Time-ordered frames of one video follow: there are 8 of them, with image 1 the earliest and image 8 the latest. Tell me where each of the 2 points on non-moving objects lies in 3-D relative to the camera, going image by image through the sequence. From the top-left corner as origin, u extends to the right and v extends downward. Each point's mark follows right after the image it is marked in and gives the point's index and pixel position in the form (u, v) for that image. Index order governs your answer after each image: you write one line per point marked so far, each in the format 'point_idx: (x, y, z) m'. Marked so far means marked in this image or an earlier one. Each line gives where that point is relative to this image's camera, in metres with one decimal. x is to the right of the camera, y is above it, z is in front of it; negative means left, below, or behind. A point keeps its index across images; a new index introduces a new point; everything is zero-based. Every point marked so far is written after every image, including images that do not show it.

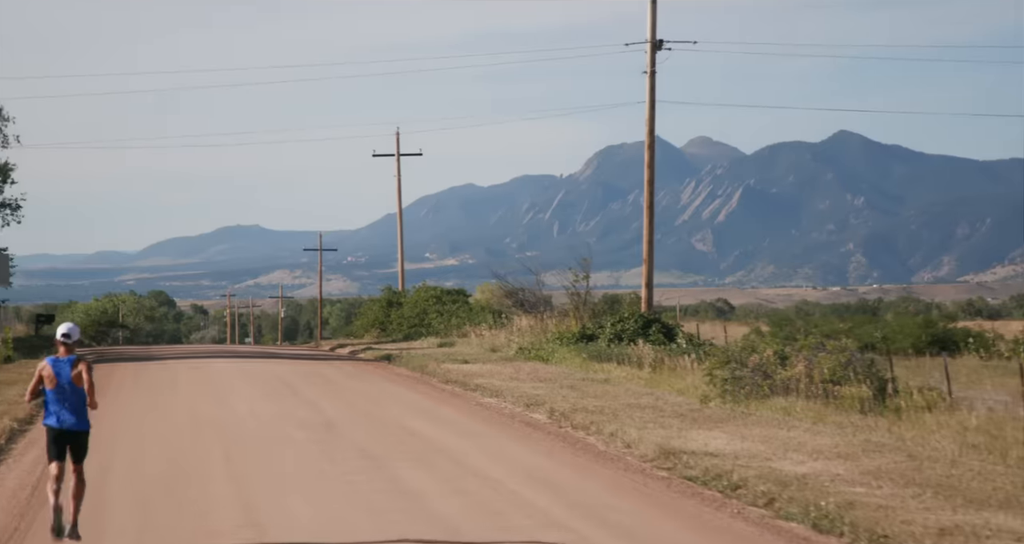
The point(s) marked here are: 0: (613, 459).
0: (+1.3, -2.3, +17.6) m
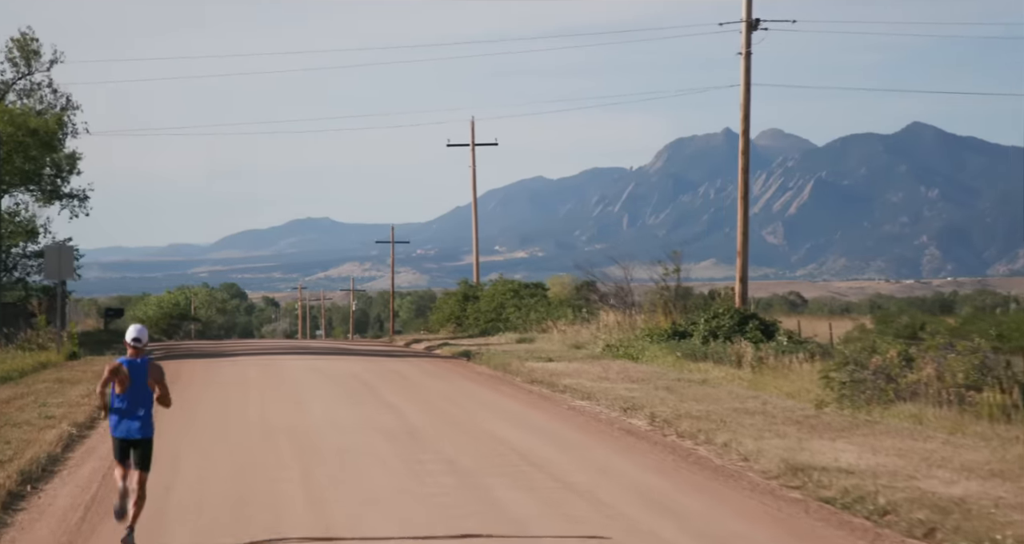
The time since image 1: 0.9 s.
0: (+2.4, -2.2, +15.6) m
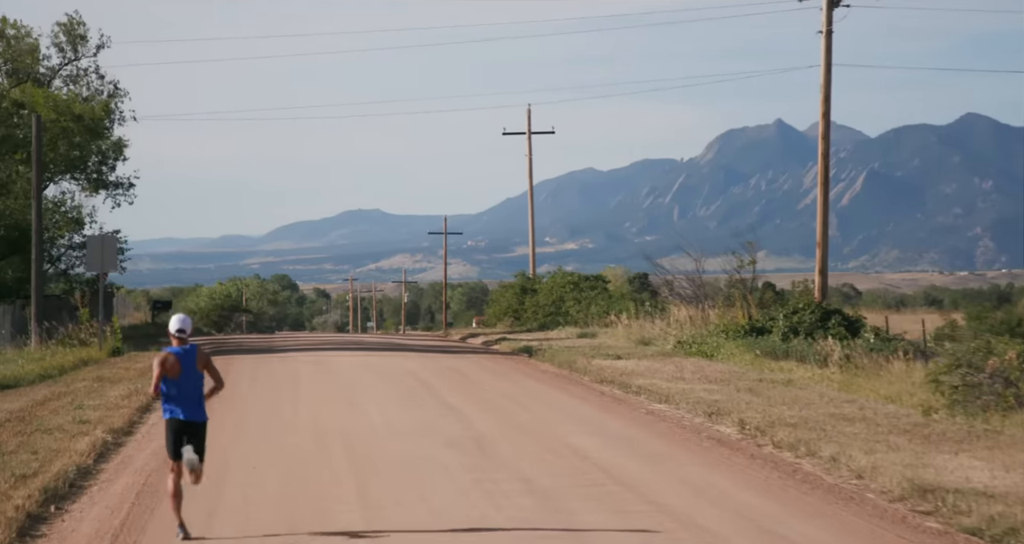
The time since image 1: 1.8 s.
0: (+3.3, -2.2, +13.6) m
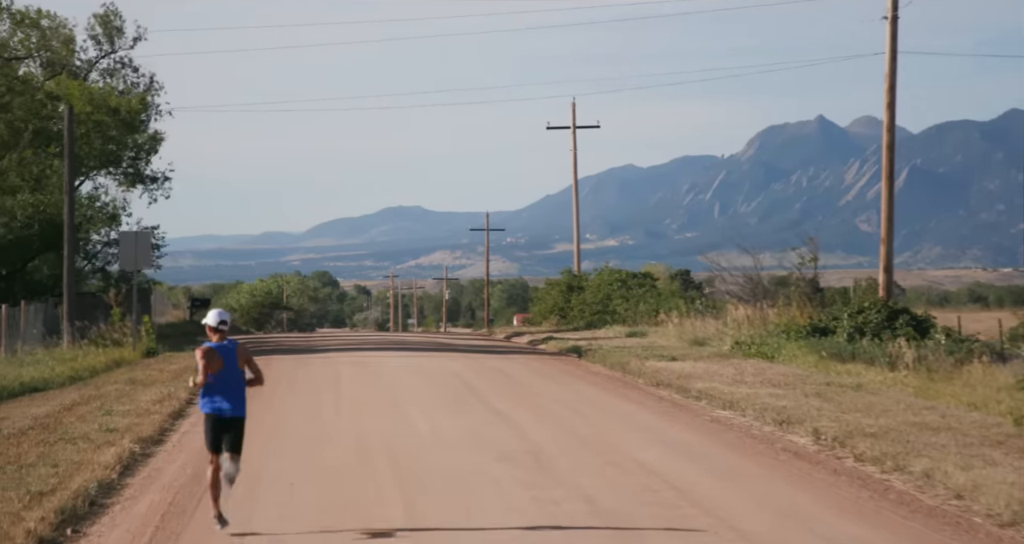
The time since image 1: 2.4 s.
0: (+3.8, -2.2, +12.2) m
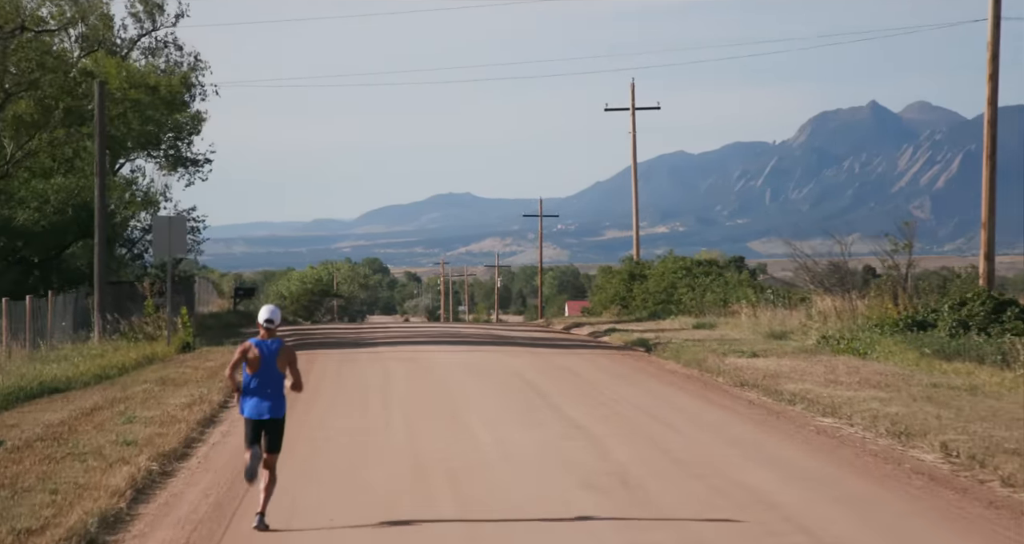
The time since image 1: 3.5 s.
0: (+4.5, -2.1, +9.6) m
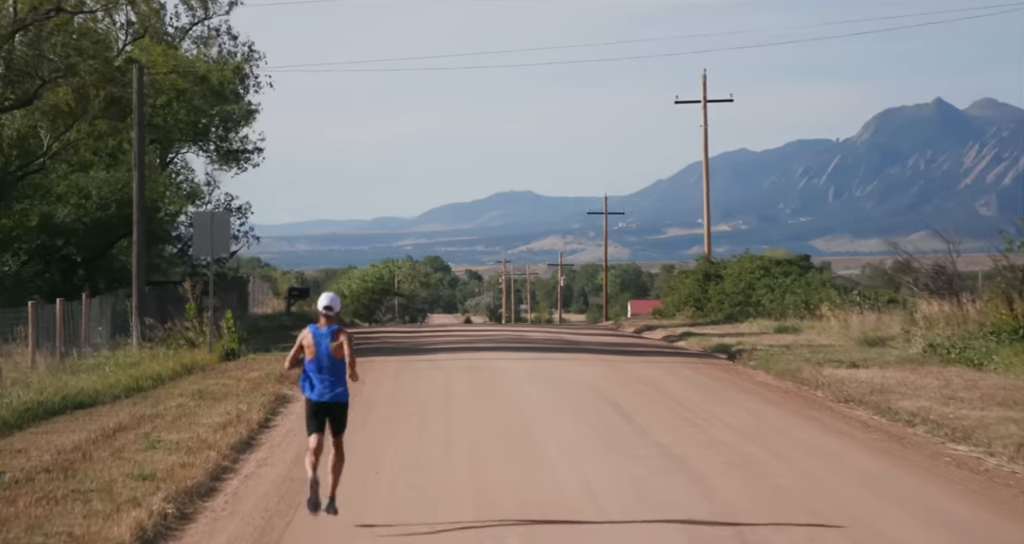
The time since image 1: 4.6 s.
0: (+5.0, -2.1, +7.0) m
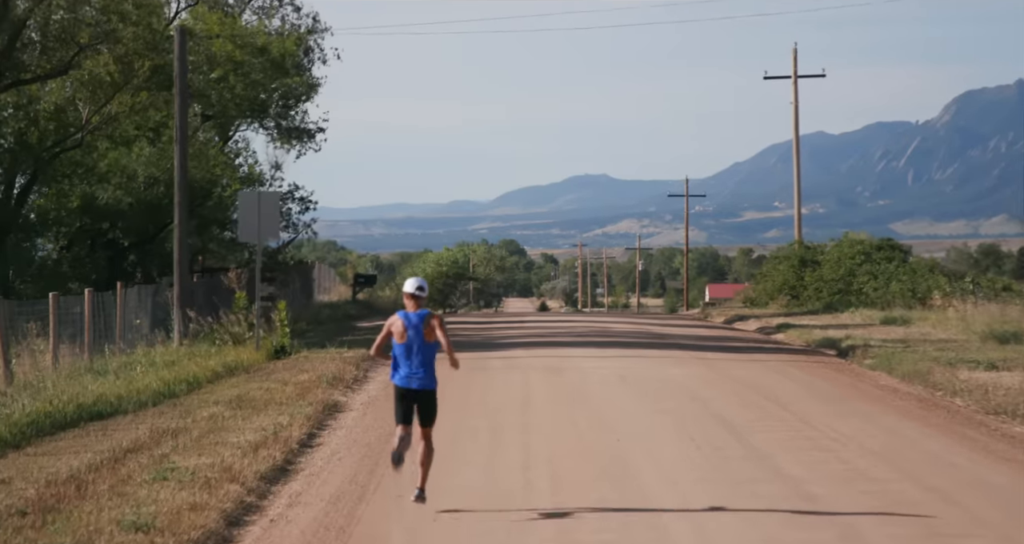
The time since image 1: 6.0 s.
0: (+5.4, -2.1, +3.8) m
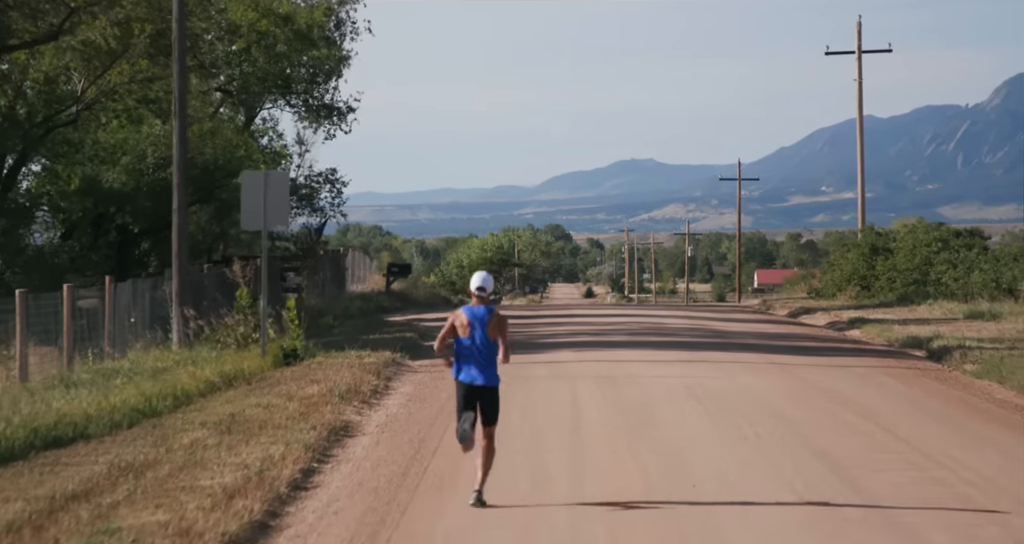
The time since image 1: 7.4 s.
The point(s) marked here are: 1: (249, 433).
0: (+5.4, -2.2, +0.6) m
1: (-2.6, -1.5, +13.4) m
